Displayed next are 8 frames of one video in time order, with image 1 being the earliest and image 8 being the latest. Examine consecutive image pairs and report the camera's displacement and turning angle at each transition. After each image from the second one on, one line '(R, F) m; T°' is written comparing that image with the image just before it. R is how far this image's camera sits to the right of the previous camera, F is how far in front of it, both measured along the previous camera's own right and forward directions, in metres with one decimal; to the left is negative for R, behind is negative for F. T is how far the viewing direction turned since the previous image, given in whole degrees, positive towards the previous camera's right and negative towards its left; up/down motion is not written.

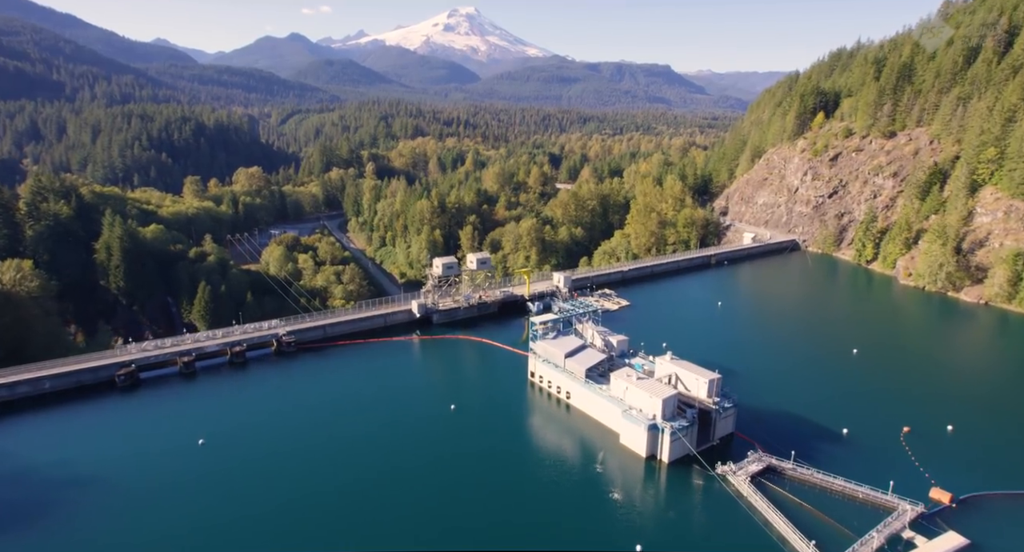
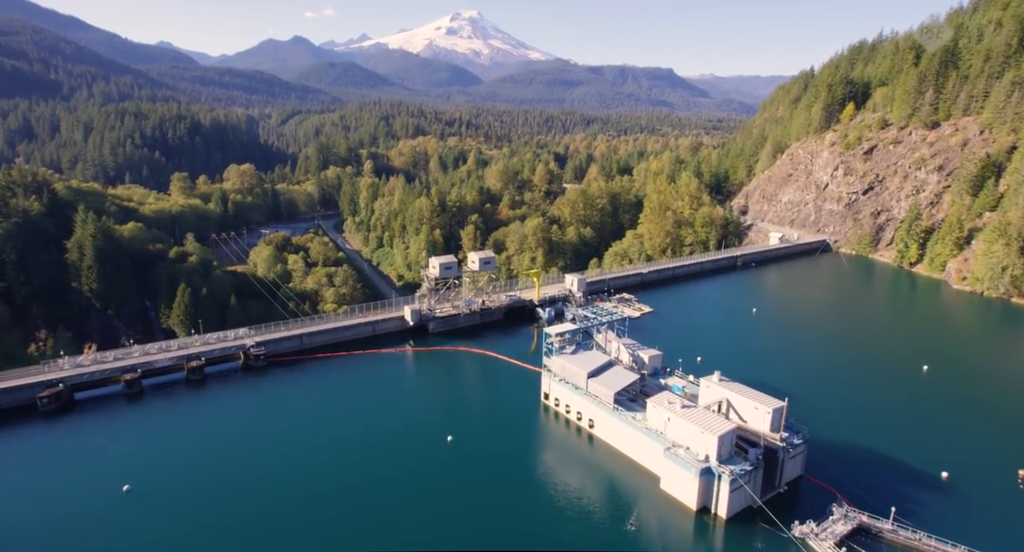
(-0.4, +5.4) m; 0°
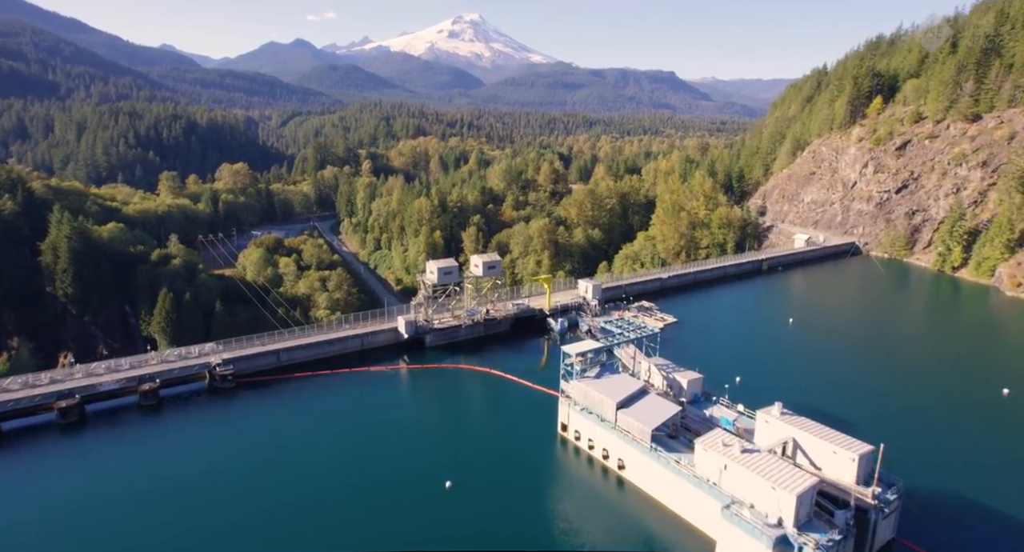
(-0.4, +4.4) m; 0°
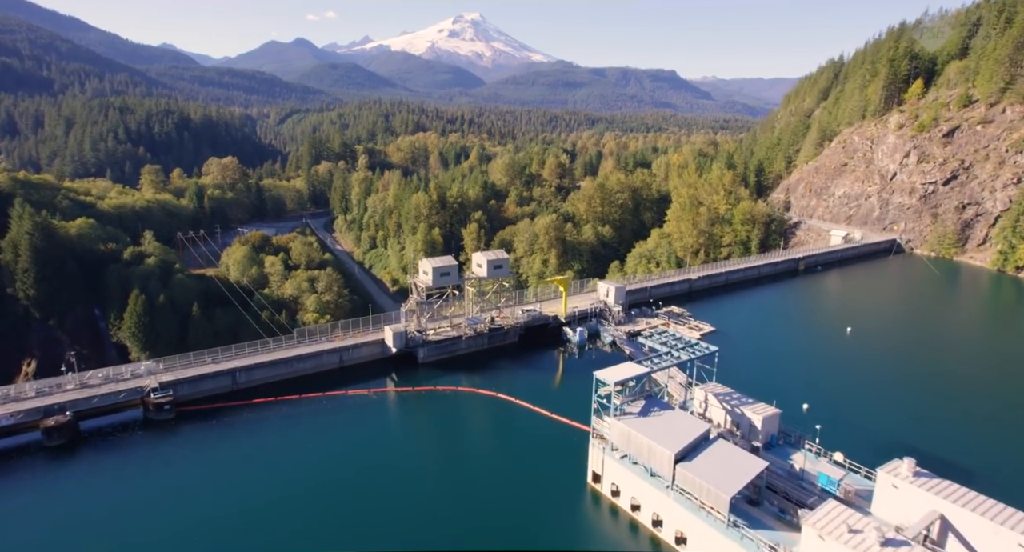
(-0.4, +5.4) m; 0°
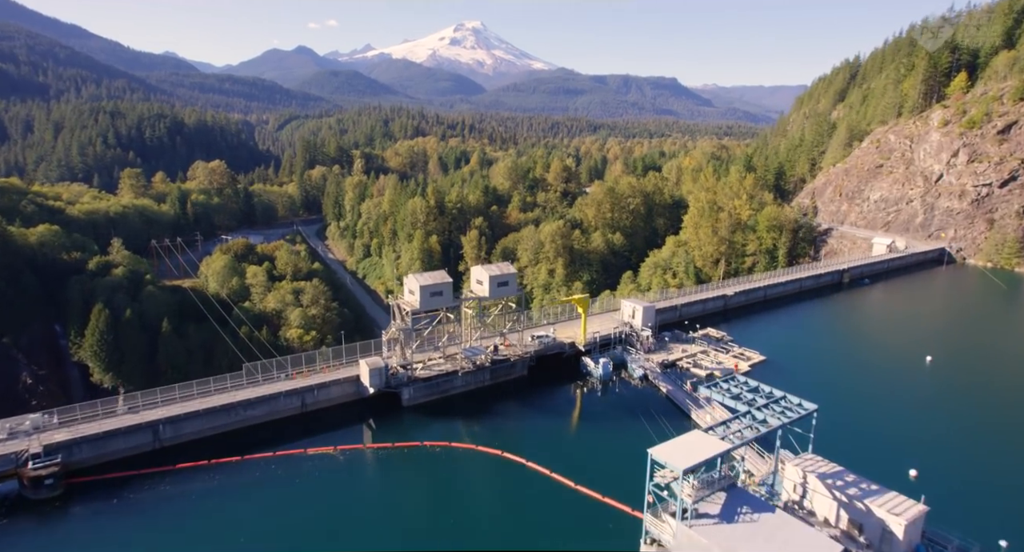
(-0.3, +5.4) m; 0°
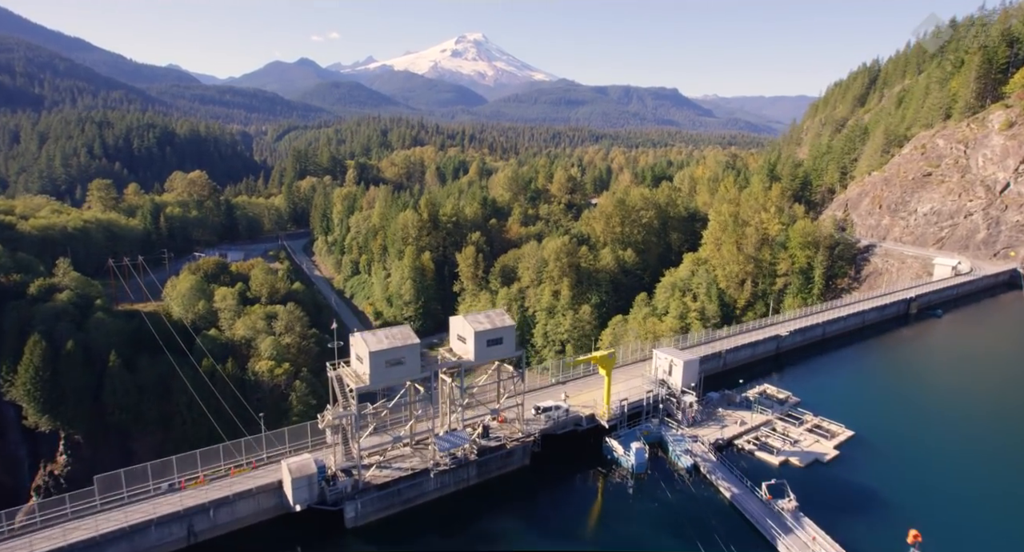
(+0.2, +6.7) m; 0°
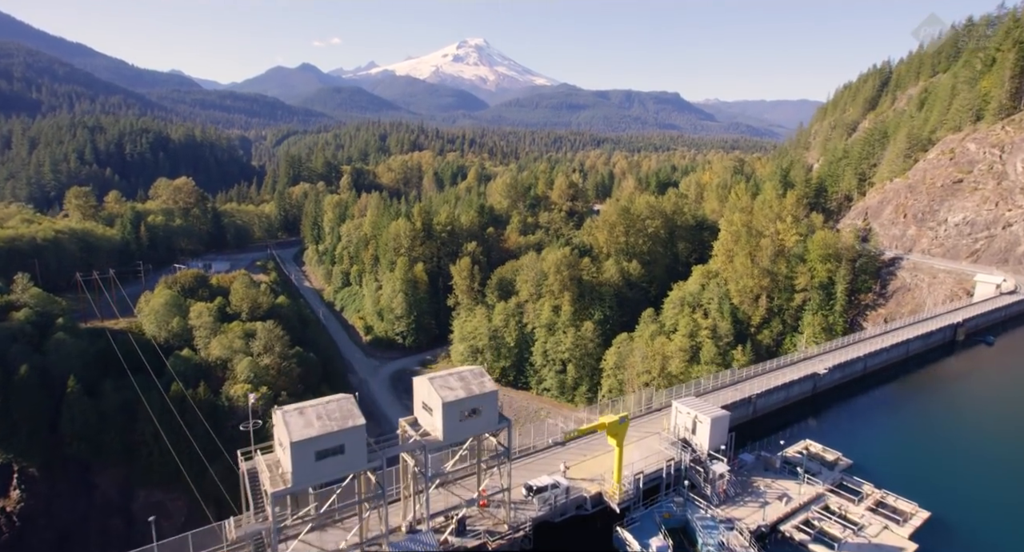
(+0.4, +3.8) m; 0°
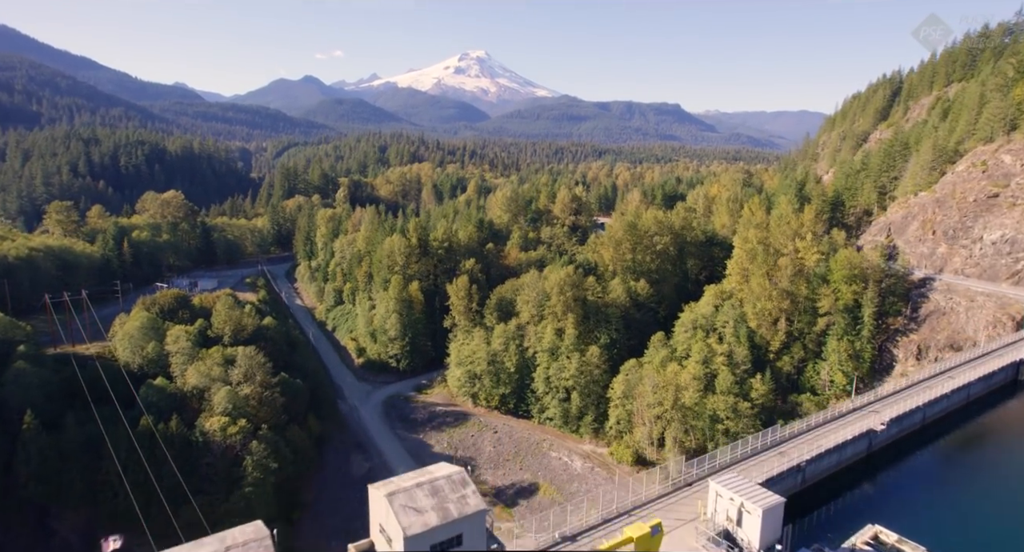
(+0.1, +3.4) m; 0°
